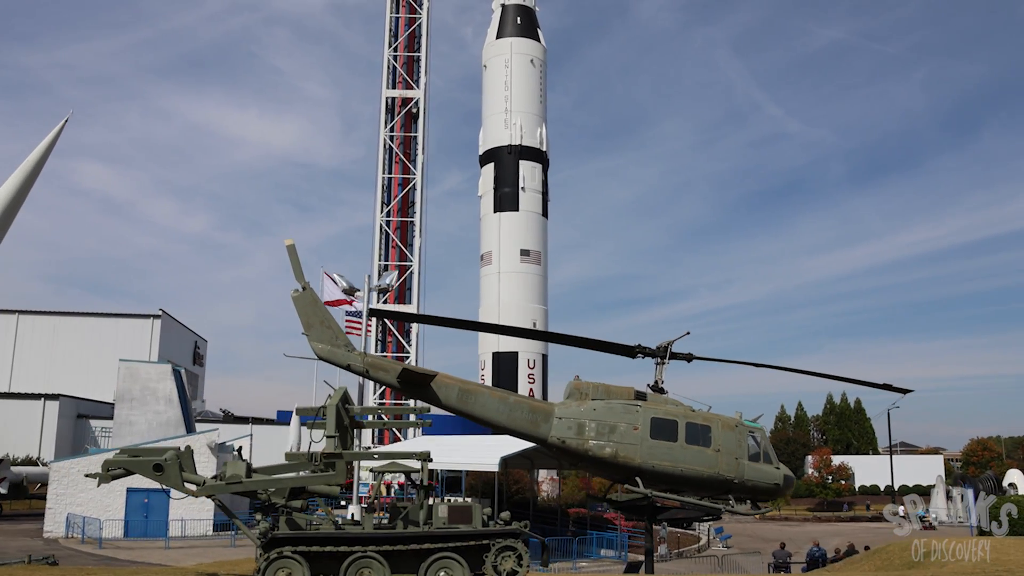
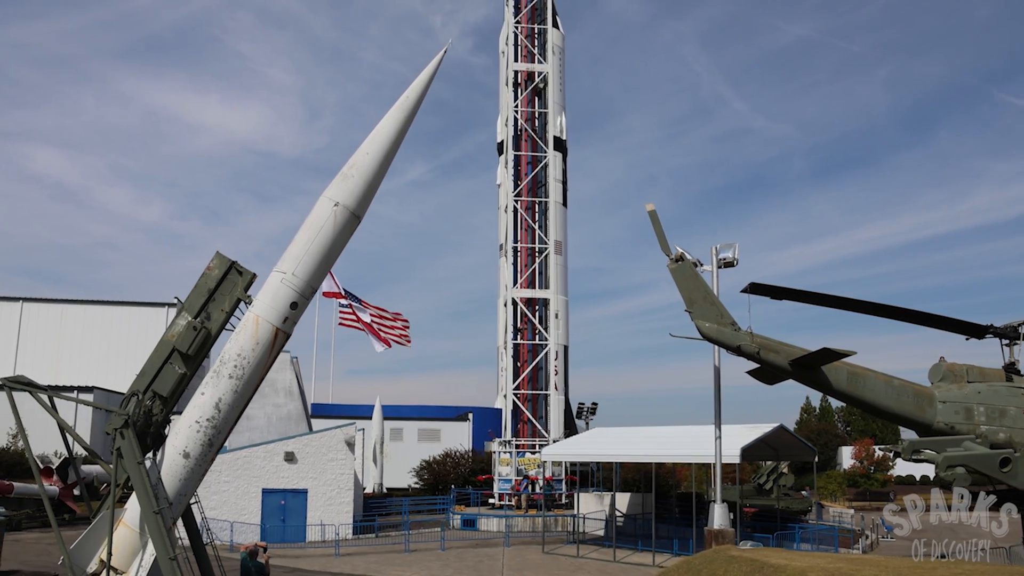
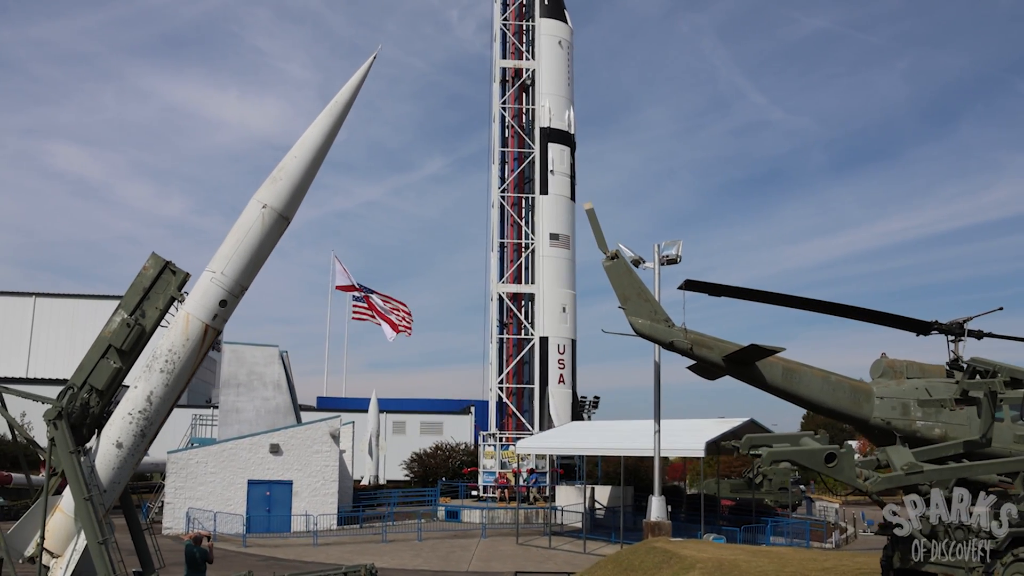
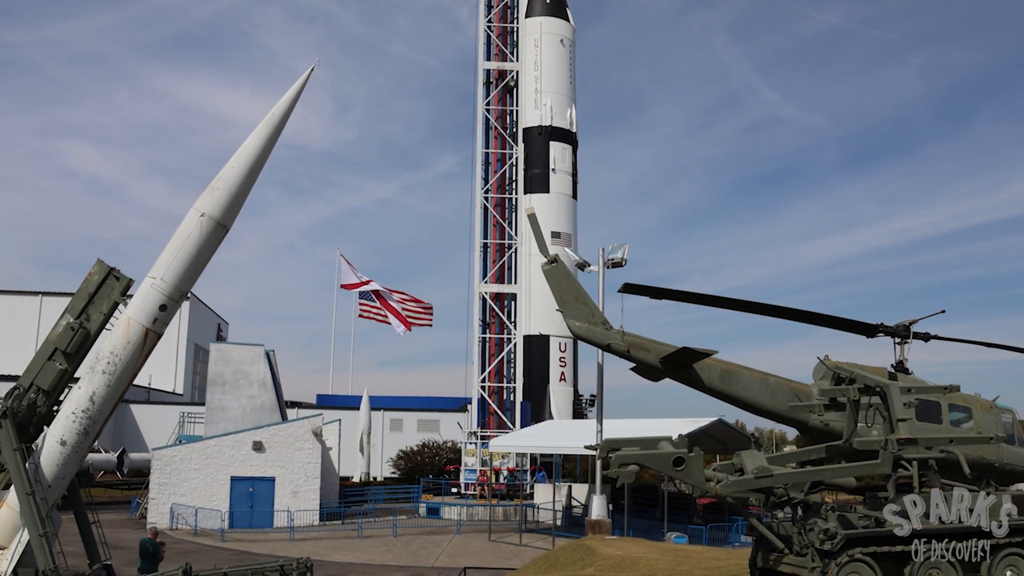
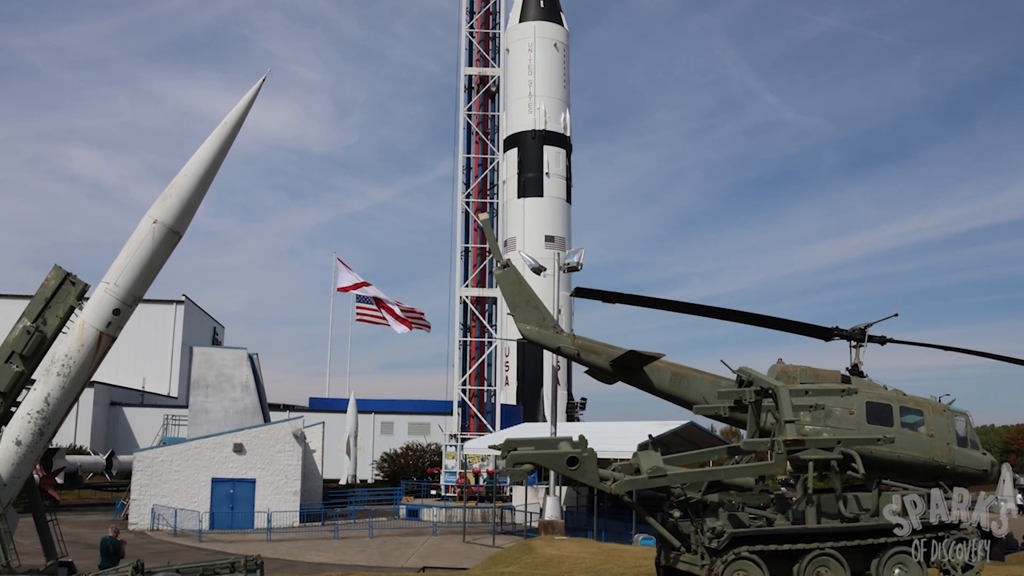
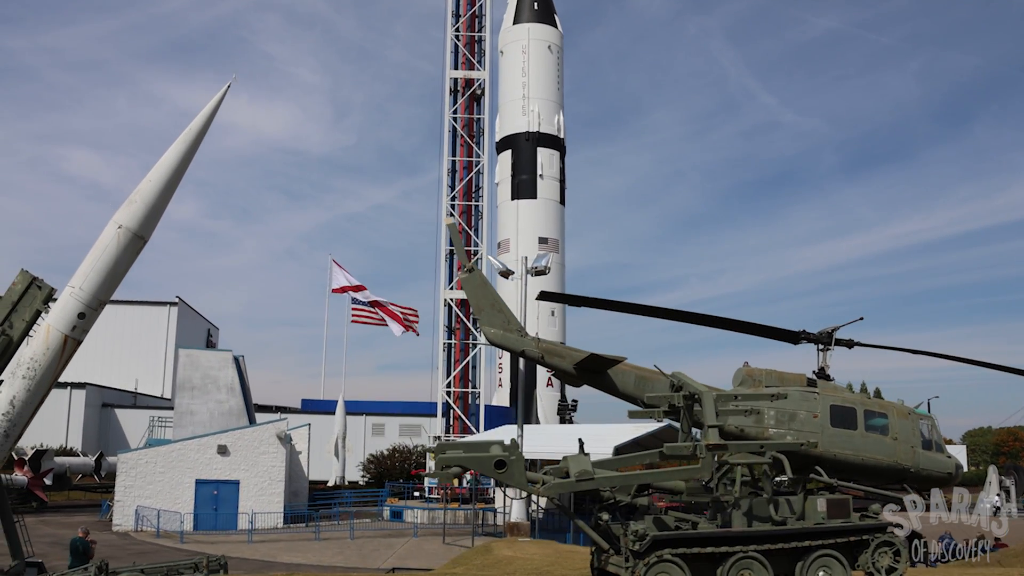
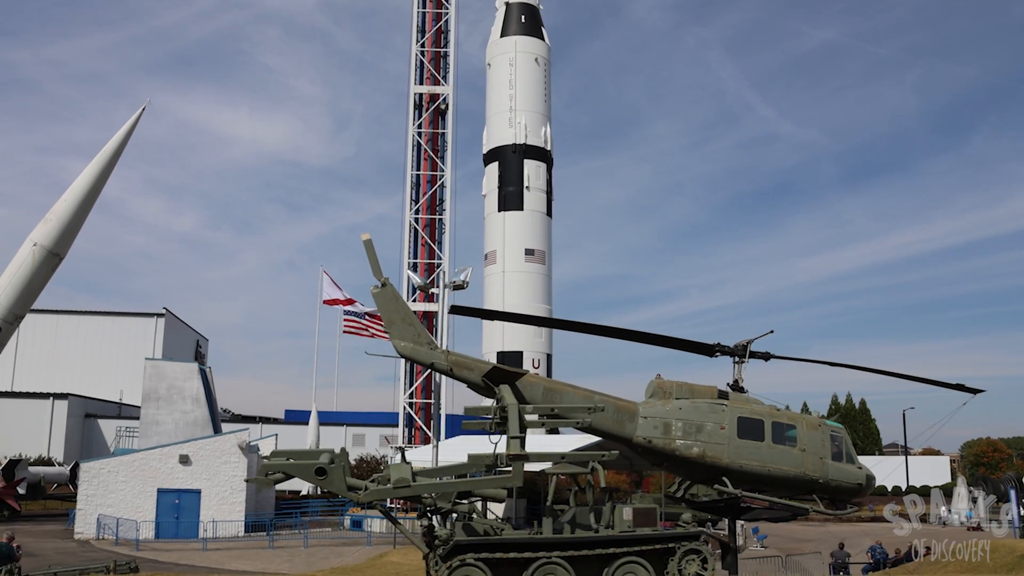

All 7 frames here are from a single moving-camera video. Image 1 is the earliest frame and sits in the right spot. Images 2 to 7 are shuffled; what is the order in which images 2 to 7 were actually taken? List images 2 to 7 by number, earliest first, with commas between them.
7, 6, 5, 4, 3, 2
